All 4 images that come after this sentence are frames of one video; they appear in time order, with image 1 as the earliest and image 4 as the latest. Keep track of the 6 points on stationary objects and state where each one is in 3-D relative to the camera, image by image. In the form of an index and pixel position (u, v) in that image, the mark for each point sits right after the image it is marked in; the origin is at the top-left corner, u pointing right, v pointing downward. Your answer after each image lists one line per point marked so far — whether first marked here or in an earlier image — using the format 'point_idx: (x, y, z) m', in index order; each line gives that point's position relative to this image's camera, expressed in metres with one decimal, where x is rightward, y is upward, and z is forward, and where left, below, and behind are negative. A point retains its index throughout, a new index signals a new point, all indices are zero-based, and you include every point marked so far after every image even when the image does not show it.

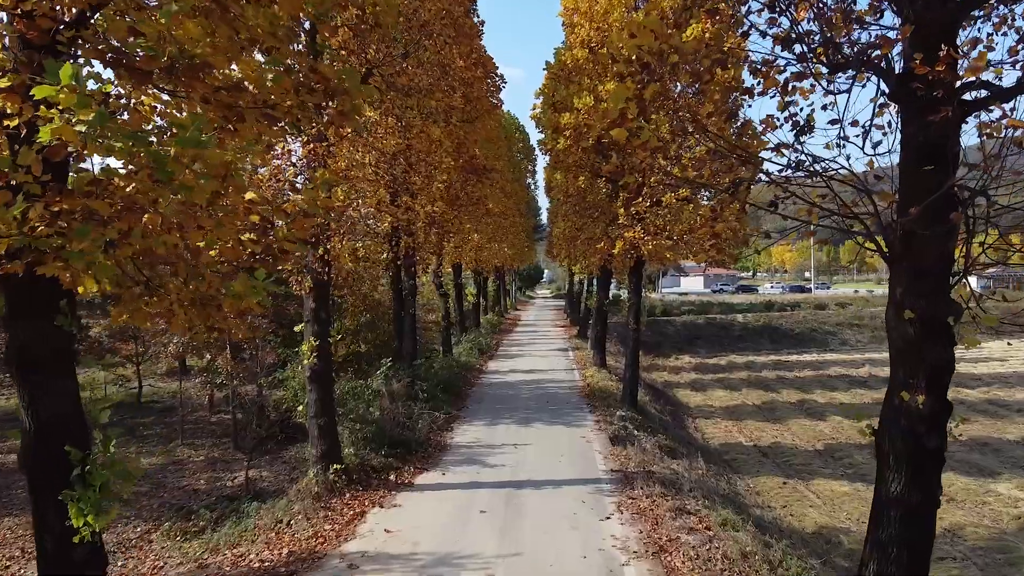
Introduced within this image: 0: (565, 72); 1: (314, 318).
0: (+0.8, +3.2, +11.9) m
1: (-1.9, -0.3, +7.7) m
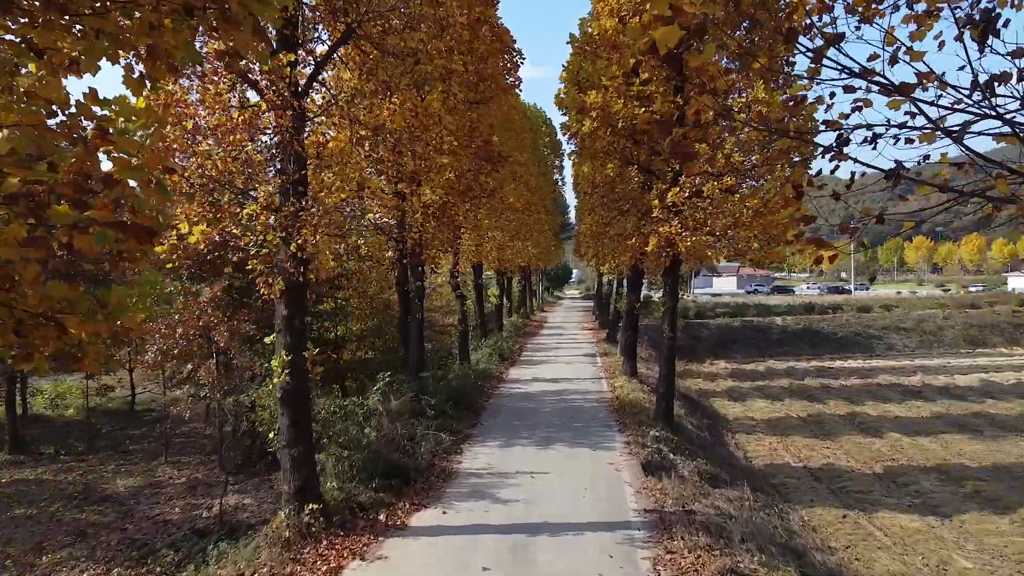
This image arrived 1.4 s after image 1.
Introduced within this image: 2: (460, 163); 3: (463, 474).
0: (+1.0, +3.1, +10.5) m
1: (-1.8, -0.3, +6.4) m
2: (-0.7, +1.5, +10.0) m
3: (-0.5, -1.9, +8.4) m
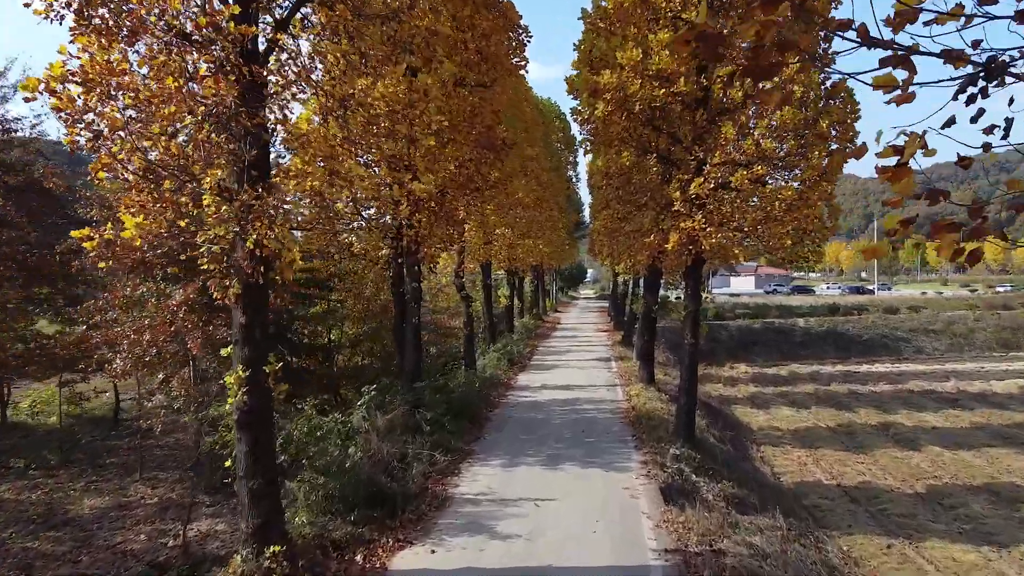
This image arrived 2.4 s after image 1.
0: (+1.1, +3.1, +9.5) m
1: (-1.8, -0.3, +5.5) m
2: (-0.6, +1.5, +9.1) m
3: (-0.5, -1.9, +7.4) m
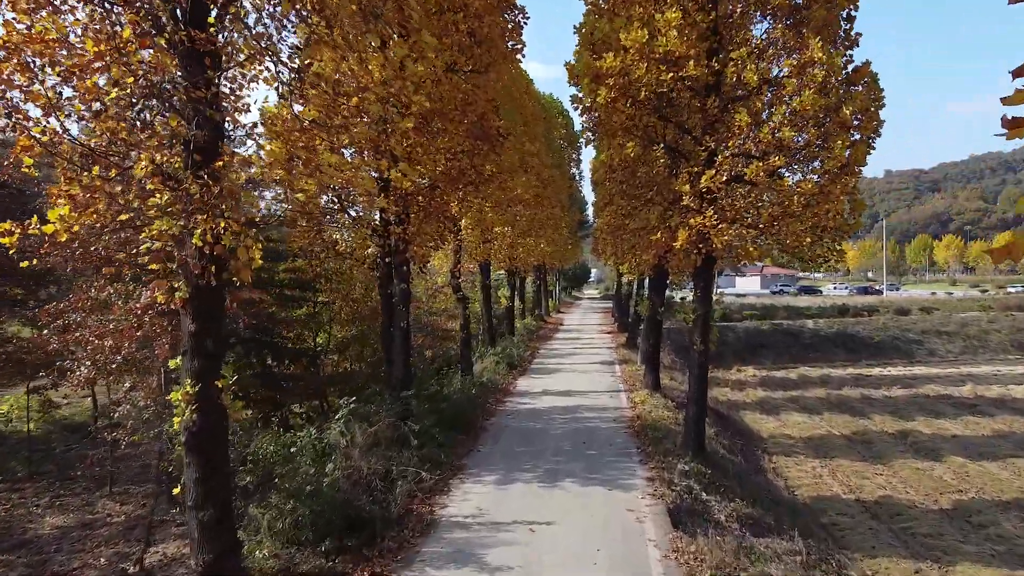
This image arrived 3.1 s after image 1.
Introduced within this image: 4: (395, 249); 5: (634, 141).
0: (+1.0, +3.1, +8.8) m
1: (-1.9, -0.3, +4.8) m
2: (-0.7, +1.5, +8.4) m
3: (-0.6, -2.0, +6.7) m
4: (-1.3, +0.5, +9.2) m
5: (+1.3, +1.6, +8.9) m
